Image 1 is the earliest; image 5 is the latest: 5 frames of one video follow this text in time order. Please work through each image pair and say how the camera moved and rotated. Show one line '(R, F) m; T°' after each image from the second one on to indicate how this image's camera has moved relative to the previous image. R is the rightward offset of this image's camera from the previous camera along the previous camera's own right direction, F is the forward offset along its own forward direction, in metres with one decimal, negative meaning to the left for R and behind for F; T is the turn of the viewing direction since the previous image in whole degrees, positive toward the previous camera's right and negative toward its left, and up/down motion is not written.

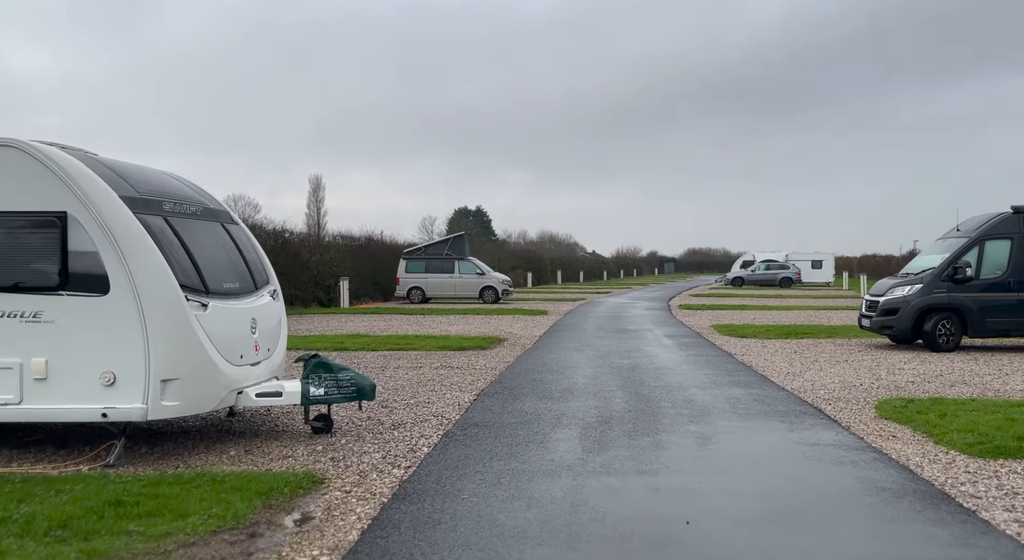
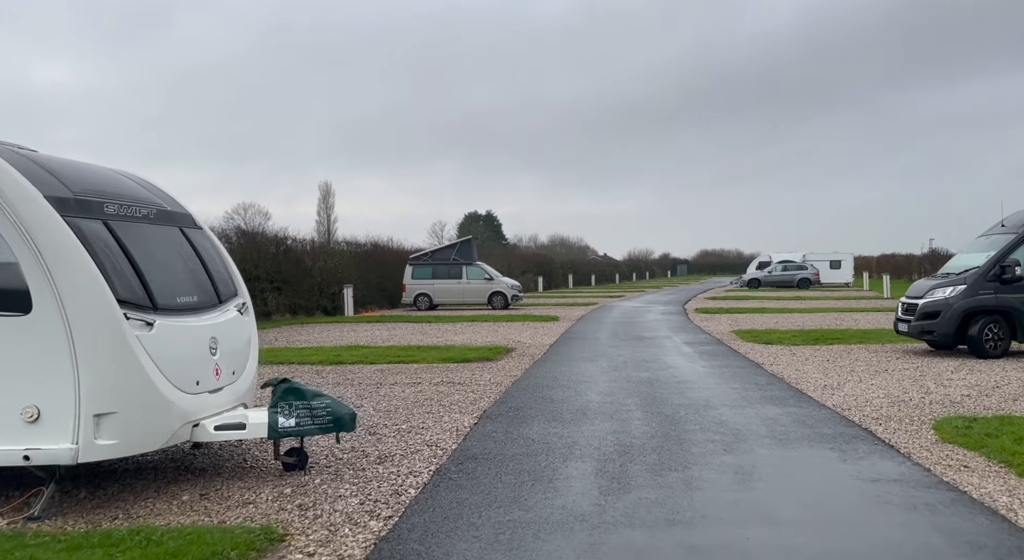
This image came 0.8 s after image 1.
(+0.1, +1.1) m; -1°
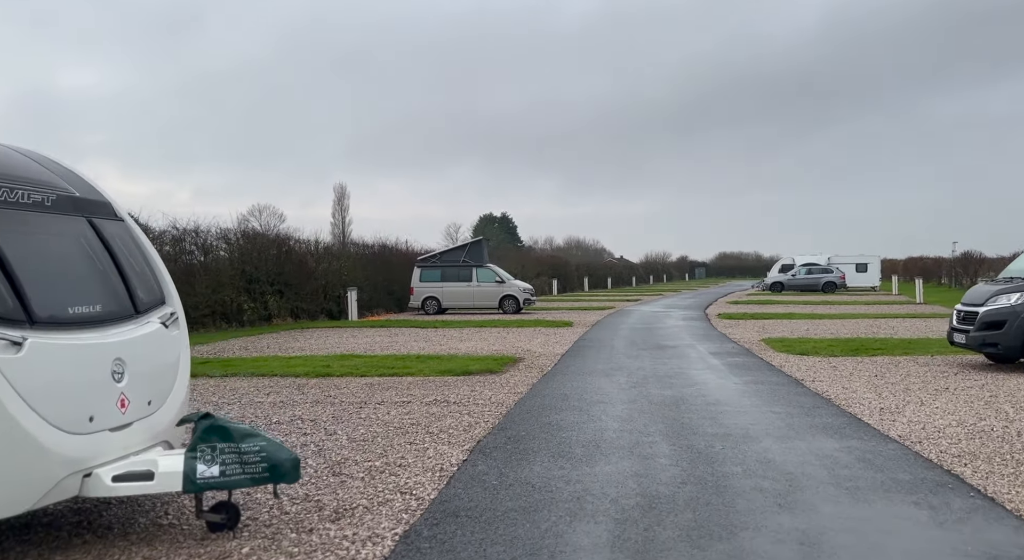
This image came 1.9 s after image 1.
(+0.1, +1.5) m; -1°
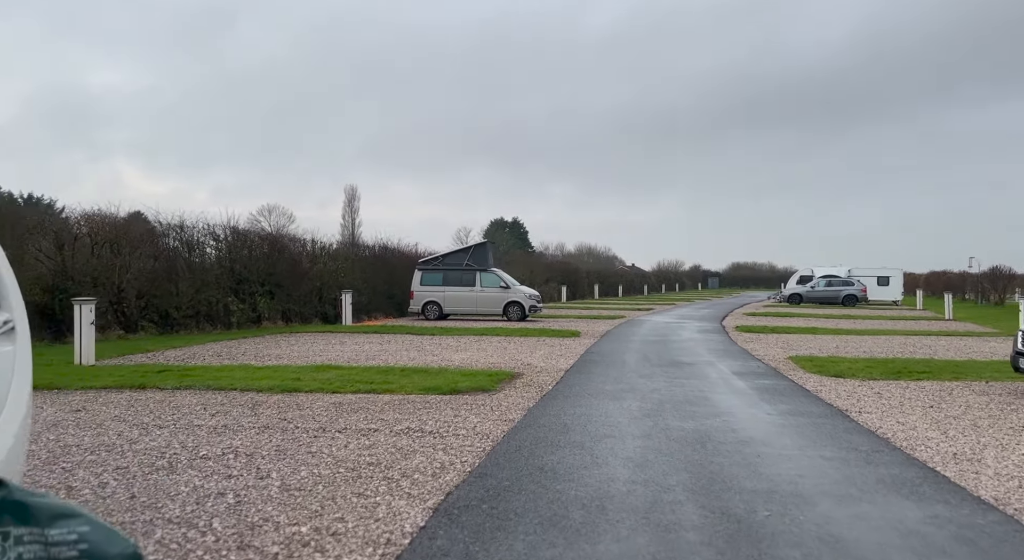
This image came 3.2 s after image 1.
(+0.2, +1.7) m; -1°
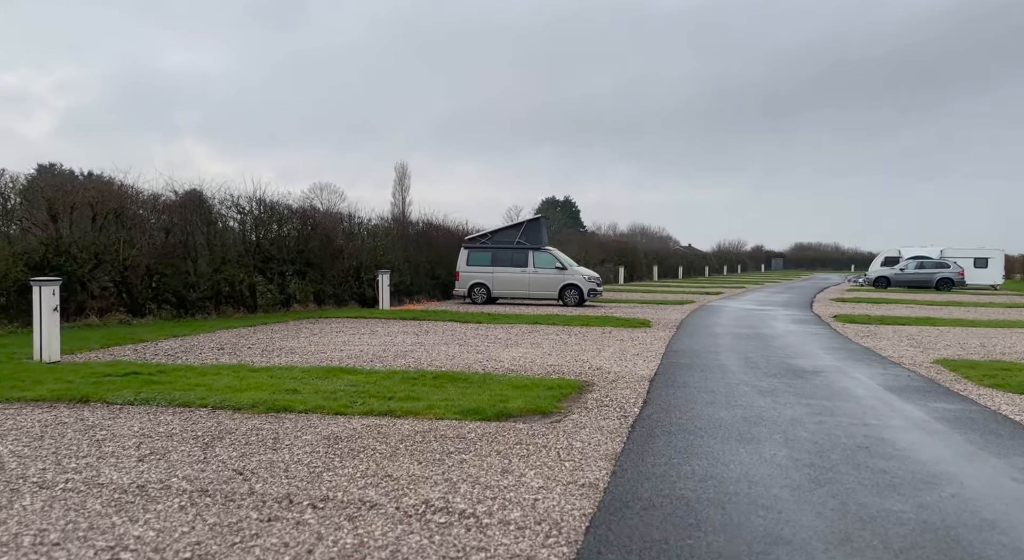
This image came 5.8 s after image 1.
(-0.2, +3.3) m; -4°
